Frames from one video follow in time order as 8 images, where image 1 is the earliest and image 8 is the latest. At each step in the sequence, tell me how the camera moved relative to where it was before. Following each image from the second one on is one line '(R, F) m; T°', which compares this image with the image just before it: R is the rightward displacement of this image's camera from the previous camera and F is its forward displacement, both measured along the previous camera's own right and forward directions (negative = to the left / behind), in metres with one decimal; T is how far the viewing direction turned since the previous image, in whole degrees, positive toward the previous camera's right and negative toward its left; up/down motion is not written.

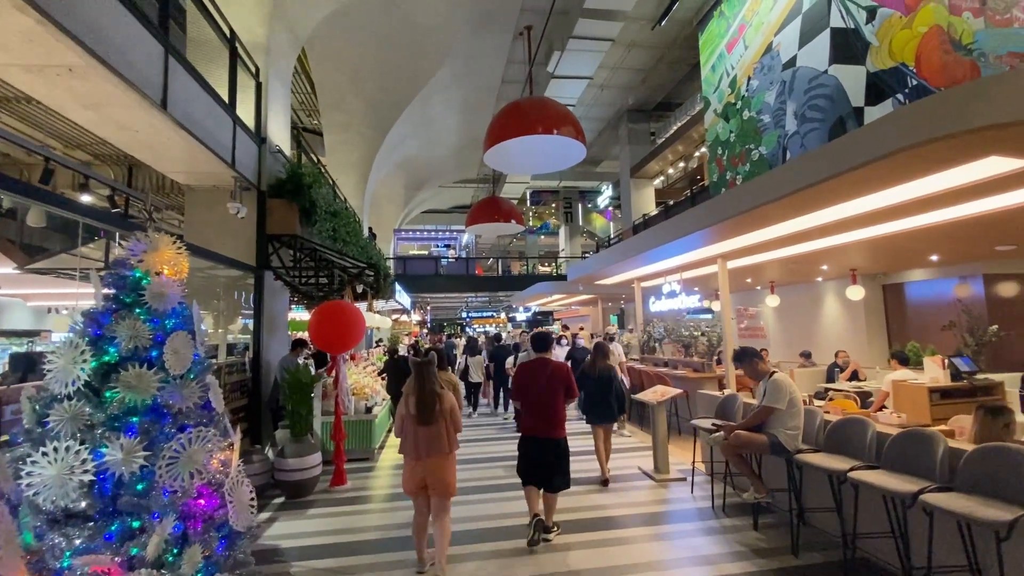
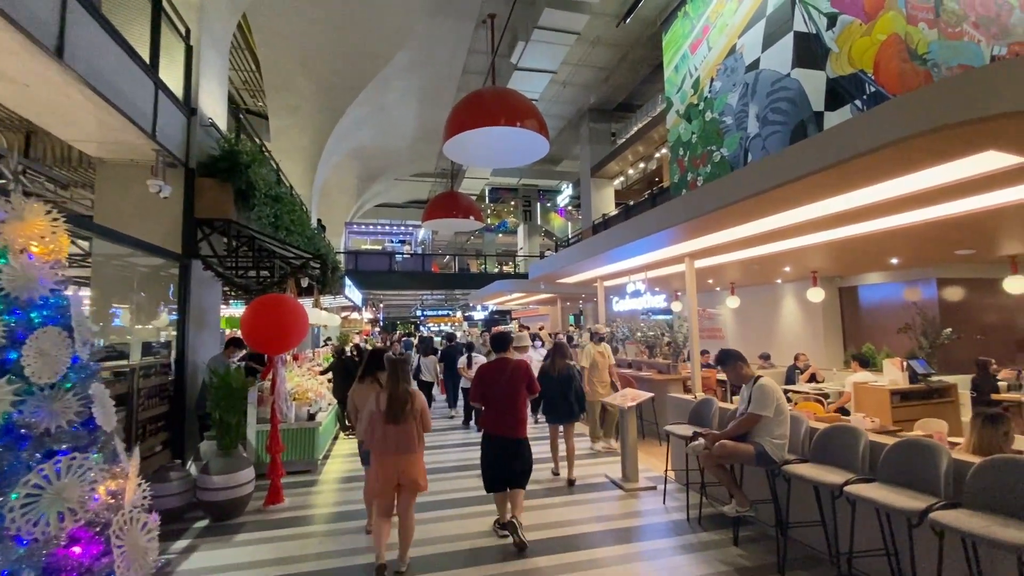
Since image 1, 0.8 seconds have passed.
(-0.1, +0.4) m; +5°
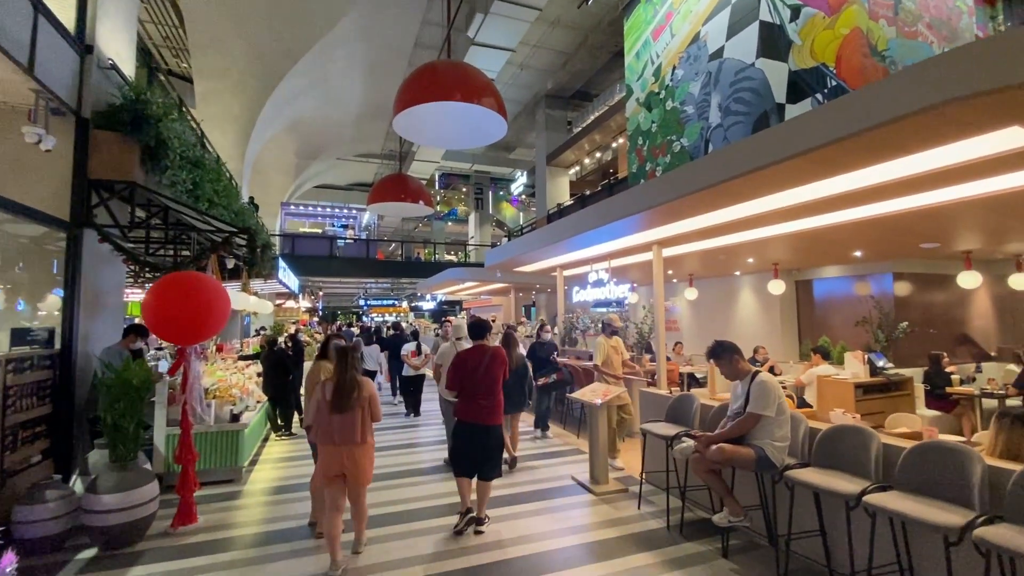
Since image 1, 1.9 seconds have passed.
(-0.1, +0.5) m; +6°
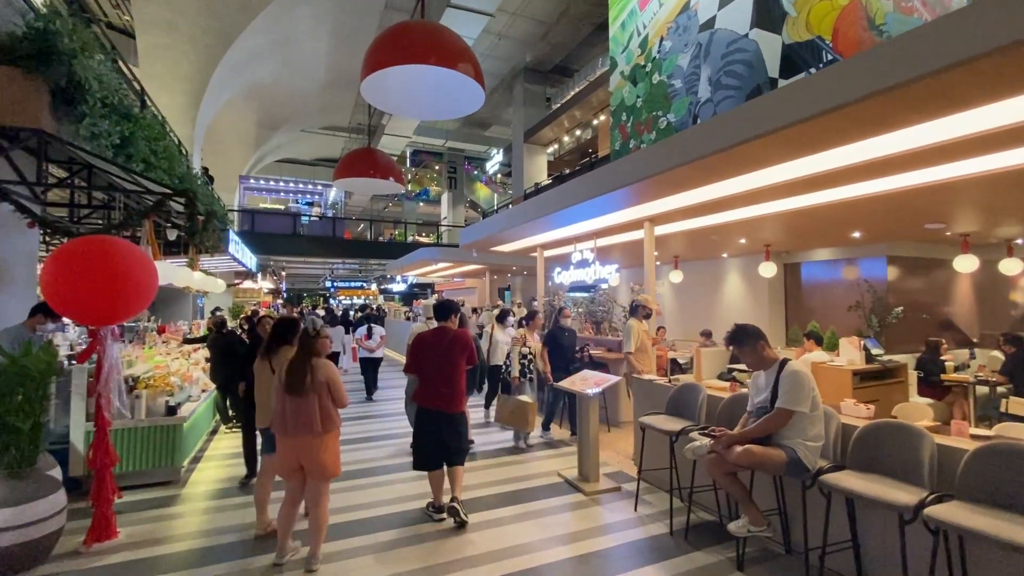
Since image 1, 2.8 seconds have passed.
(-0.1, +0.5) m; +3°
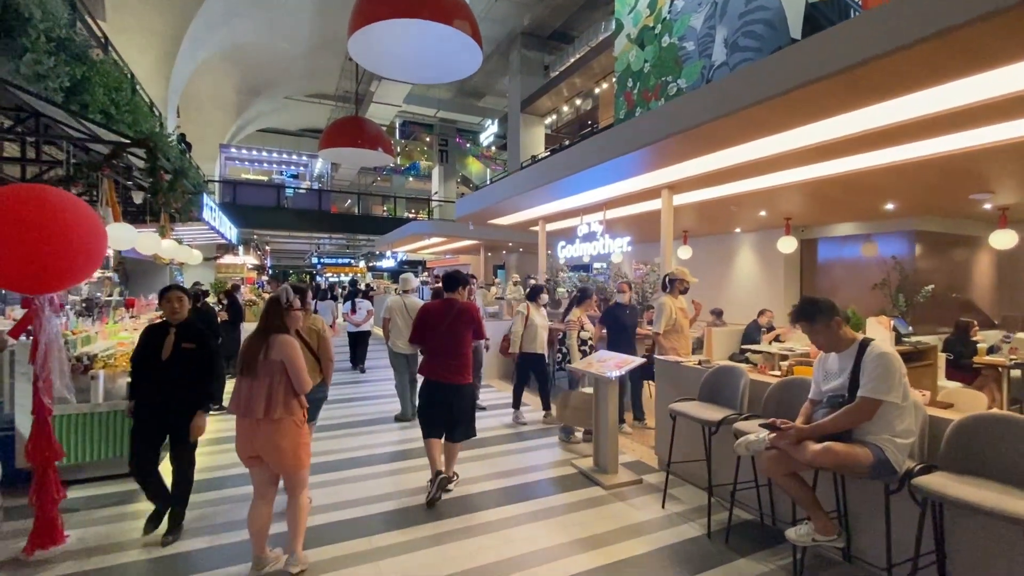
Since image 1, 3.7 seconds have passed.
(-0.2, +0.5) m; +1°
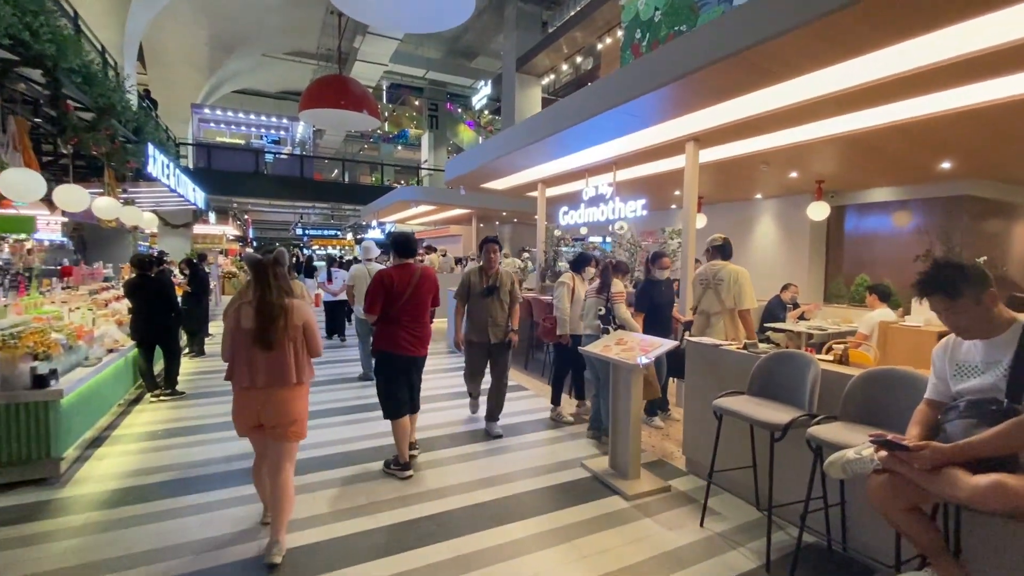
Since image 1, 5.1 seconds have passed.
(-0.1, +0.7) m; +1°
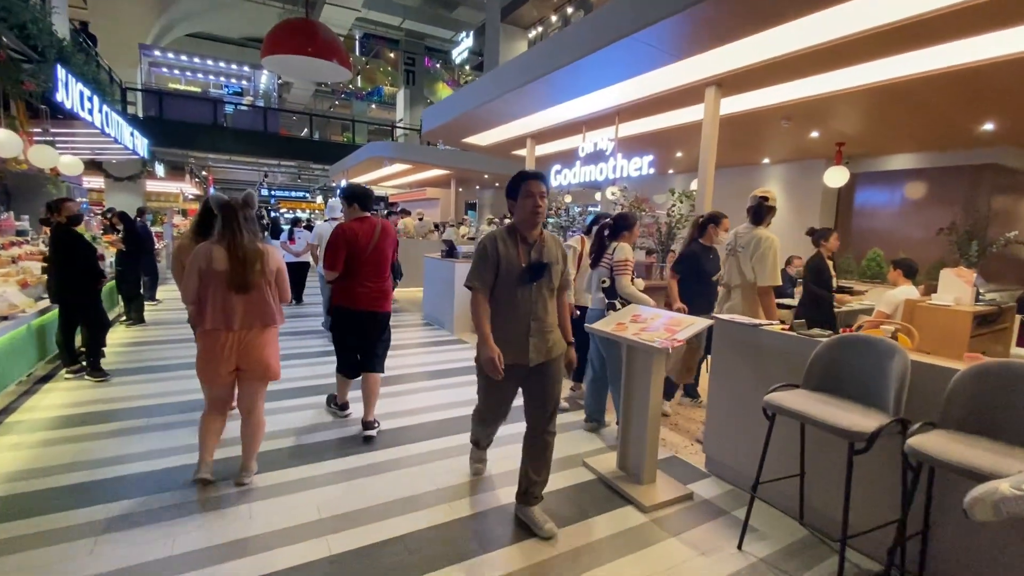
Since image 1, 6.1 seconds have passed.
(-0.1, +0.6) m; +3°
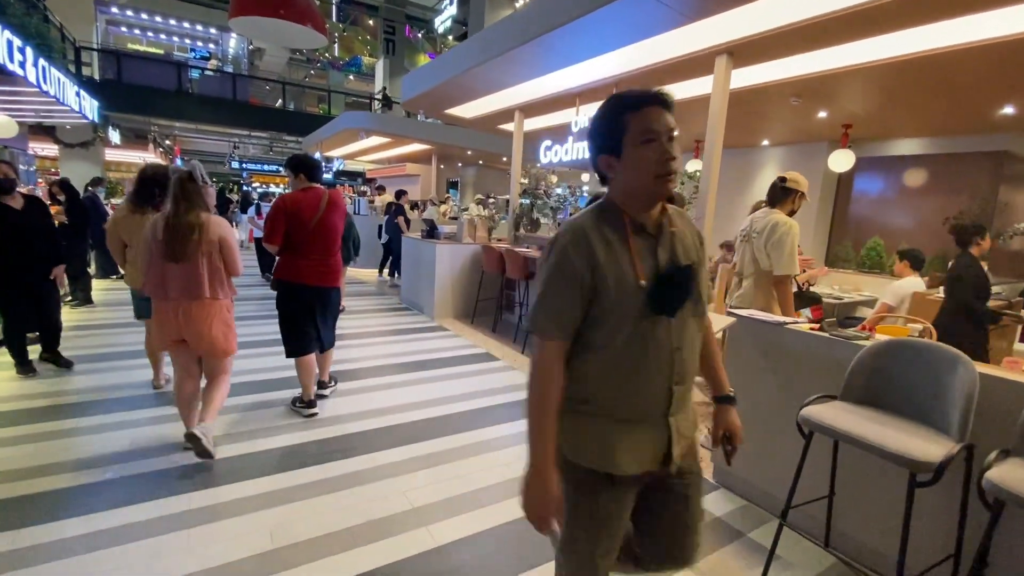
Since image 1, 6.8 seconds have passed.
(0.0, +0.3) m; +2°
